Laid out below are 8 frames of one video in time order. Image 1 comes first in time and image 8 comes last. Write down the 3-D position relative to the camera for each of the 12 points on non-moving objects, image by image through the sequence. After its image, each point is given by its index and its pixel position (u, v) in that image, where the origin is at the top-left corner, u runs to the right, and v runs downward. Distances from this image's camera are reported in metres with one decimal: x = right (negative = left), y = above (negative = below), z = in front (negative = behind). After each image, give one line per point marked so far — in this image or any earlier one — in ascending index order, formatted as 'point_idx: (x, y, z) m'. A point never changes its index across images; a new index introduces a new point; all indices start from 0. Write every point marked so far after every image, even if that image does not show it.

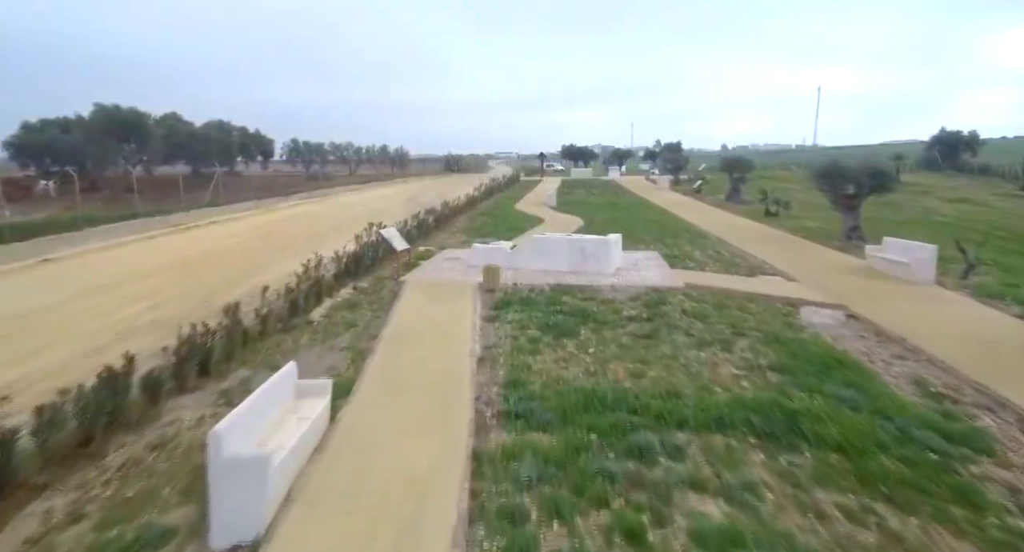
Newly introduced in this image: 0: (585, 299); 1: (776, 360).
0: (+1.1, -0.3, +7.2) m
1: (+2.9, -0.9, +5.3) m
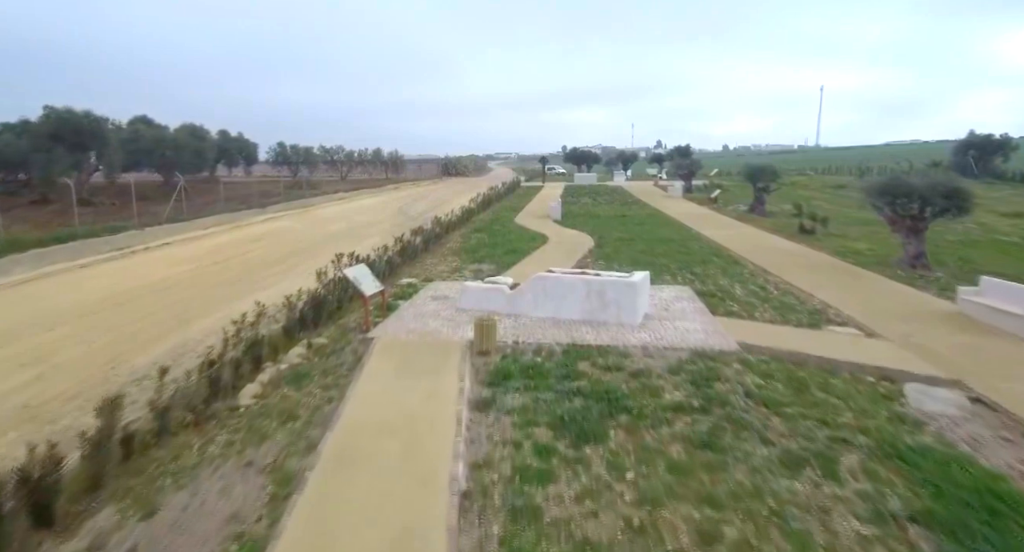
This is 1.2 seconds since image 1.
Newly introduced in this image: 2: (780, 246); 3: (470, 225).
0: (+1.1, -1.0, +5.4) m
1: (+2.9, -1.6, +3.5) m
2: (+6.4, +0.7, +11.6) m
3: (-1.3, +1.5, +15.2) m
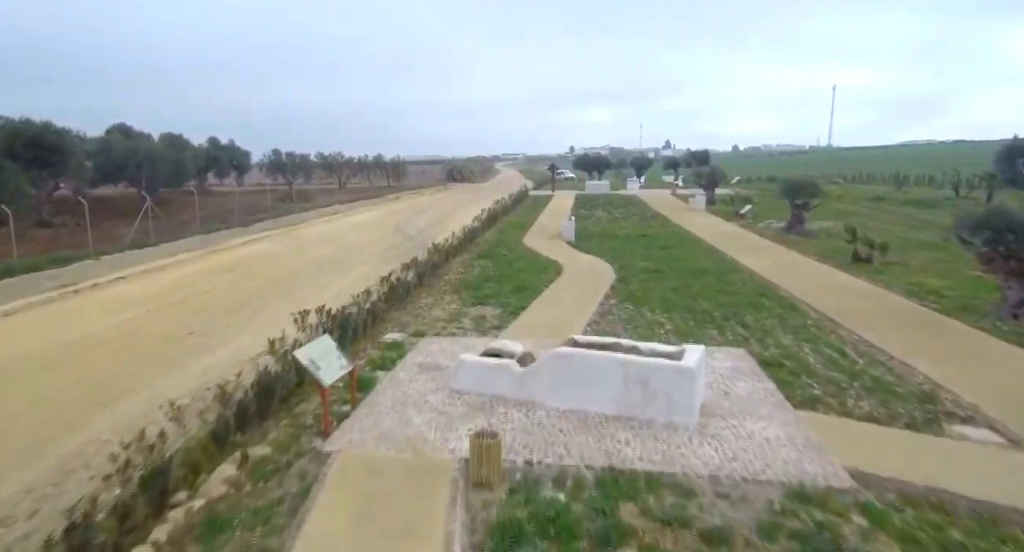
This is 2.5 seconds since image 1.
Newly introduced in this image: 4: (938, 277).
0: (+1.2, -1.9, +3.6) m
1: (+3.0, -2.4, +1.7) m
2: (+6.6, -0.1, +9.8) m
3: (-1.1, +0.7, +13.5) m
4: (+8.8, 0.0, +9.9) m
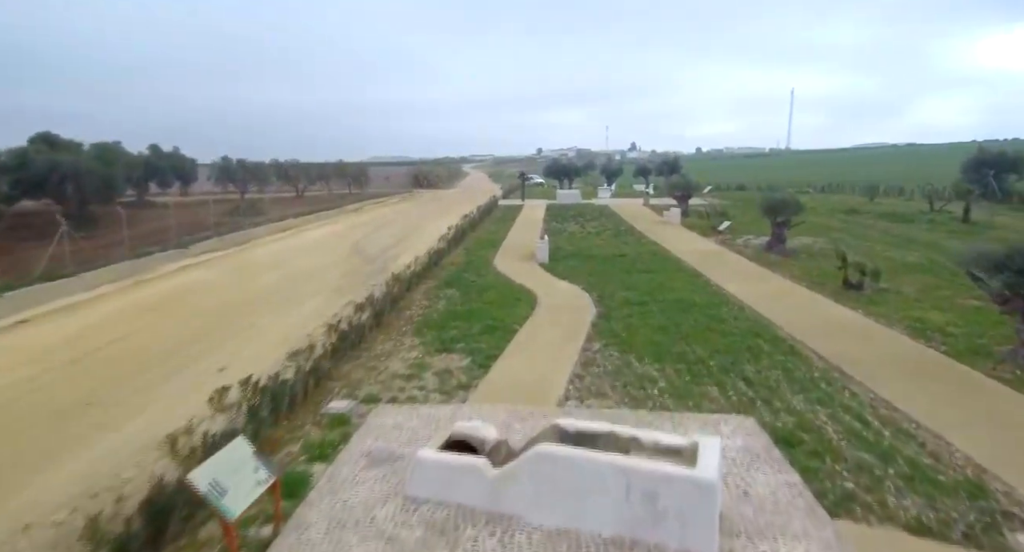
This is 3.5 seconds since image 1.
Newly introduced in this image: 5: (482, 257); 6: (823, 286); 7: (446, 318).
0: (+1.0, -2.5, +2.6) m
1: (+2.9, -3.1, +0.8) m
2: (+6.0, -0.8, +9.1) m
3: (-1.9, 0.0, +12.3) m
4: (+8.2, -0.7, +9.4) m
5: (-0.9, +0.6, +14.8) m
6: (+7.2, -0.2, +11.1) m
7: (-1.3, -0.8, +9.5) m
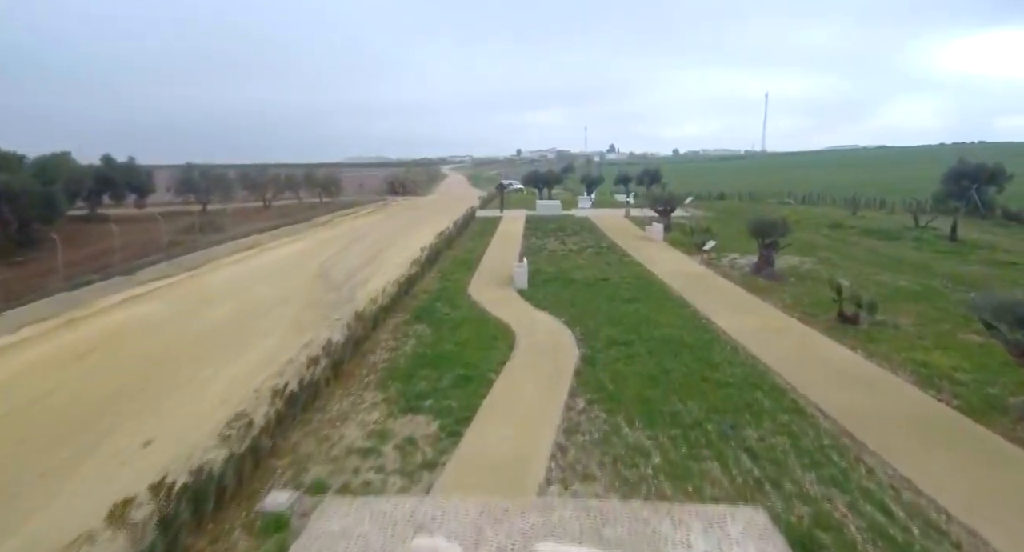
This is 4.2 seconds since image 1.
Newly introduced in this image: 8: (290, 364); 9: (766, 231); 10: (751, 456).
0: (+0.9, -3.3, +1.7) m
1: (+2.9, -3.8, 0.0) m
2: (+5.6, -1.5, +8.4) m
3: (-2.4, -0.8, +11.3) m
4: (+7.8, -1.3, +8.8) m
5: (-1.6, -0.1, +13.9) m
6: (+6.6, -0.9, +10.5) m
7: (-1.7, -1.5, +8.6) m
8: (-3.8, -1.5, +8.4) m
9: (+7.3, +1.3, +14.0) m
10: (+2.9, -2.2, +5.9) m
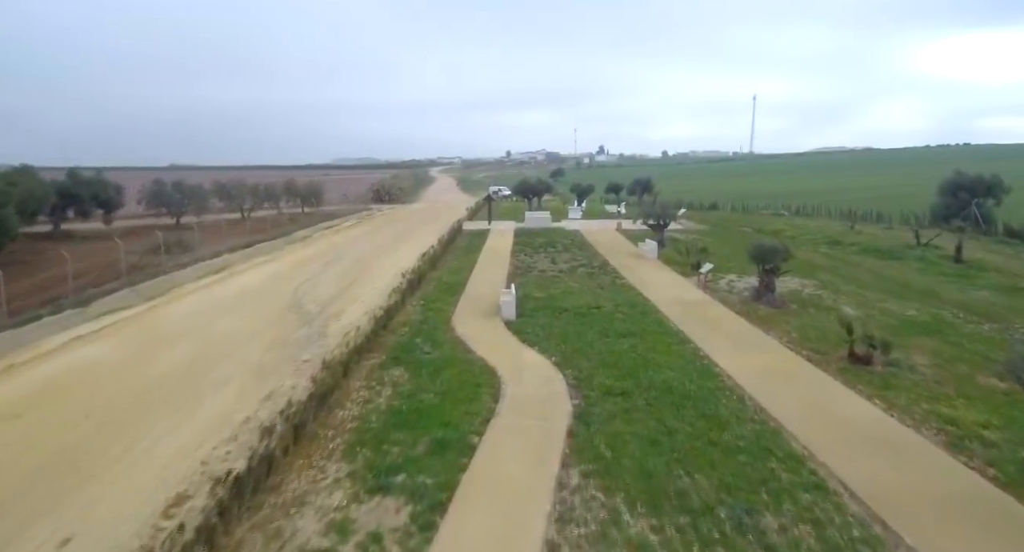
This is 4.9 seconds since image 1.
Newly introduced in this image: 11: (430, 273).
0: (+0.8, -4.0, +0.9) m
1: (+2.8, -4.5, -0.8) m
2: (+5.4, -2.2, +7.6) m
3: (-2.7, -1.6, +10.4) m
4: (+7.5, -2.1, +8.1) m
5: (-1.9, -0.9, +13.0) m
6: (+6.4, -1.7, +9.8) m
7: (-2.0, -2.3, +7.6) m
8: (-4.1, -2.3, +7.4) m
9: (+7.0, +0.6, +13.3) m
10: (+2.7, -2.9, +5.0) m
11: (-2.8, +0.2, +16.5) m
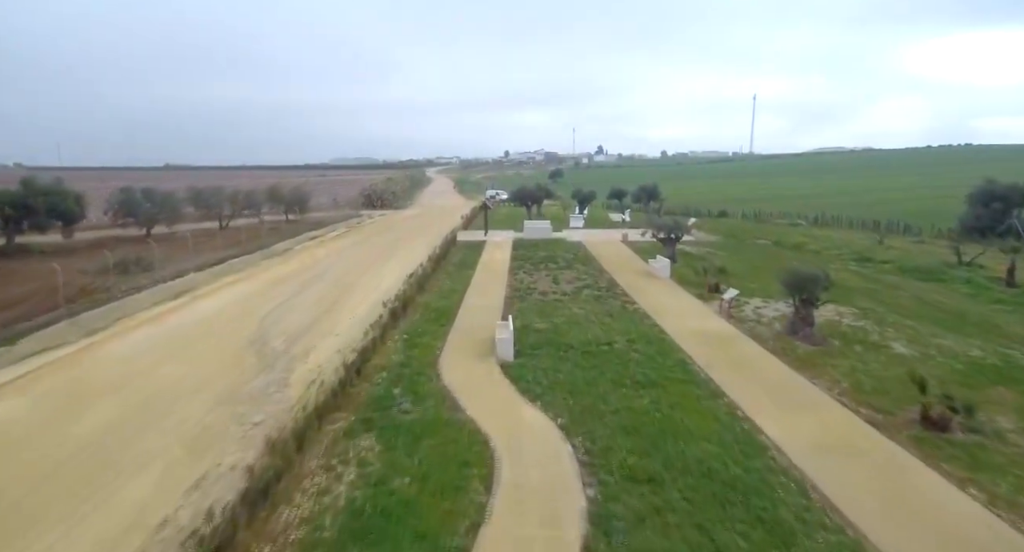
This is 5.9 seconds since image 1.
0: (+0.8, -4.8, -0.9) m
1: (+2.8, -5.3, -2.6) m
2: (+5.3, -2.9, +5.9) m
3: (-2.8, -2.3, +8.6) m
4: (+7.5, -2.8, +6.3) m
5: (-2.0, -1.7, +11.1) m
6: (+6.3, -2.4, +8.0) m
7: (-2.0, -3.0, +5.8) m
8: (-4.1, -3.0, +5.6) m
9: (+6.9, -0.1, +11.5) m
10: (+2.6, -3.7, +3.2) m
11: (-2.9, -0.6, +14.7) m
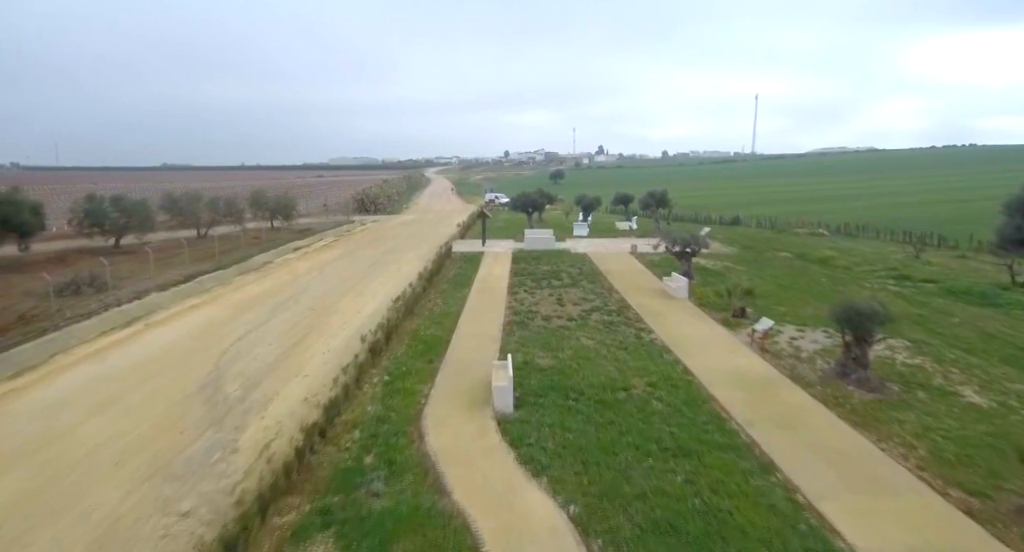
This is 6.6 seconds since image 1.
0: (+0.8, -5.4, -2.7) m
1: (+2.8, -6.0, -4.4) m
2: (+5.3, -3.6, +4.1) m
3: (-2.8, -2.9, +6.8) m
4: (+7.5, -3.5, +4.5) m
5: (-2.0, -2.3, +9.4) m
6: (+6.3, -3.1, +6.2) m
7: (-2.0, -3.7, +4.1) m
8: (-4.1, -3.7, +3.8) m
9: (+6.9, -0.8, +9.7) m
10: (+2.6, -4.3, +1.5) m
11: (-2.9, -1.2, +13.0) m
